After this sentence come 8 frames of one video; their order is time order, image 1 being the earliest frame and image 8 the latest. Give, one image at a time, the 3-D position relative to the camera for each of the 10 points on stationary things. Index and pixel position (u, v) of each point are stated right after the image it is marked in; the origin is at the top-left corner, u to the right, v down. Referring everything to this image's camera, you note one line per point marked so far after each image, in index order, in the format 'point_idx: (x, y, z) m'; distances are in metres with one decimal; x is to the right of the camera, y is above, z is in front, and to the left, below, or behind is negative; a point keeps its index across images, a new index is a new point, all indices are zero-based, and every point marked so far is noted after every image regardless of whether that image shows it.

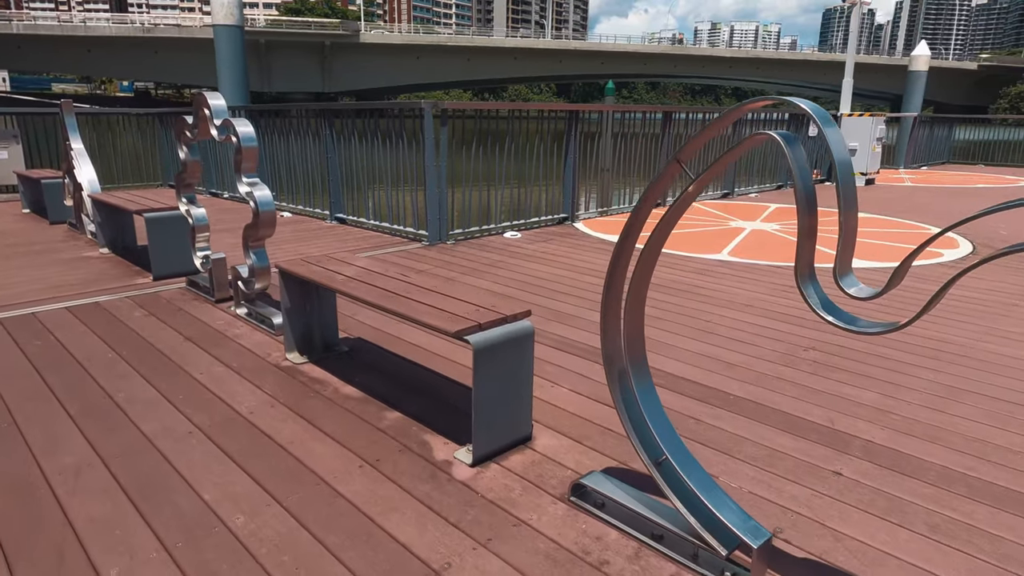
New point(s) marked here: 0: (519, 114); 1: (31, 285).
0: (+0.1, +1.8, +6.7) m
1: (-3.6, 0.0, +4.8) m
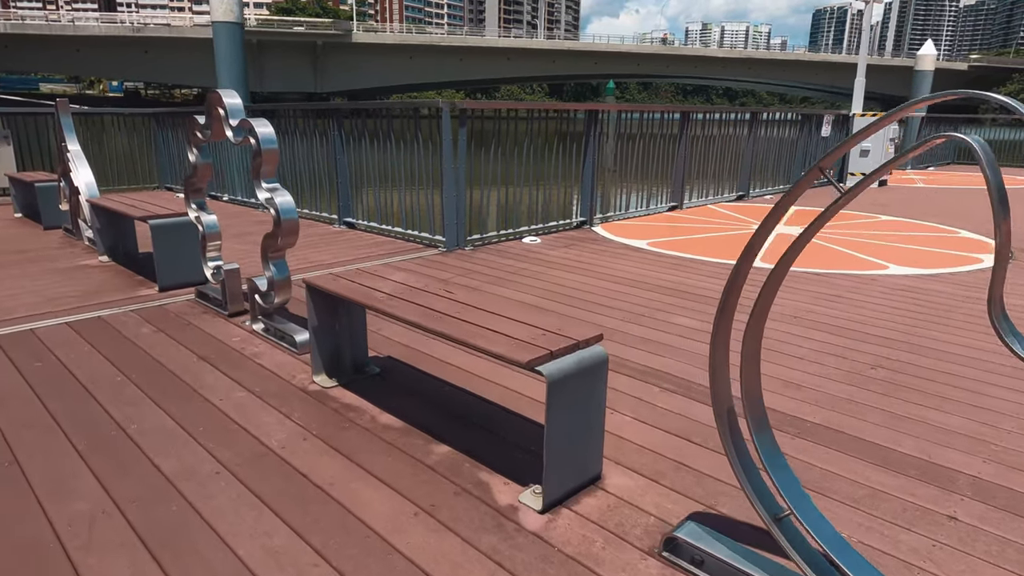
0: (+0.3, +1.7, +6.4) m
1: (-3.3, -0.1, +4.5) m
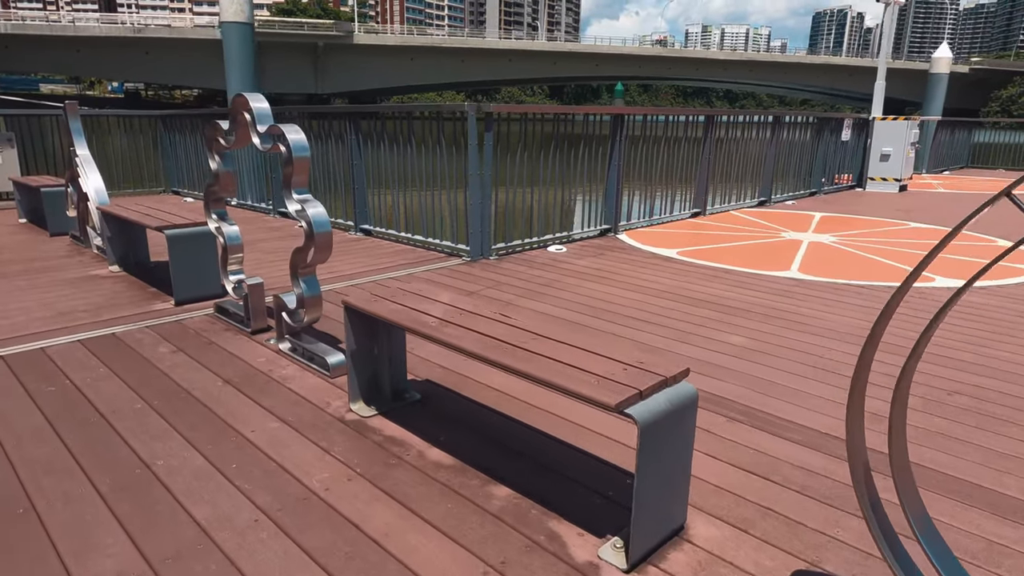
0: (+0.5, +1.6, +6.2) m
1: (-3.1, -0.1, +4.2) m
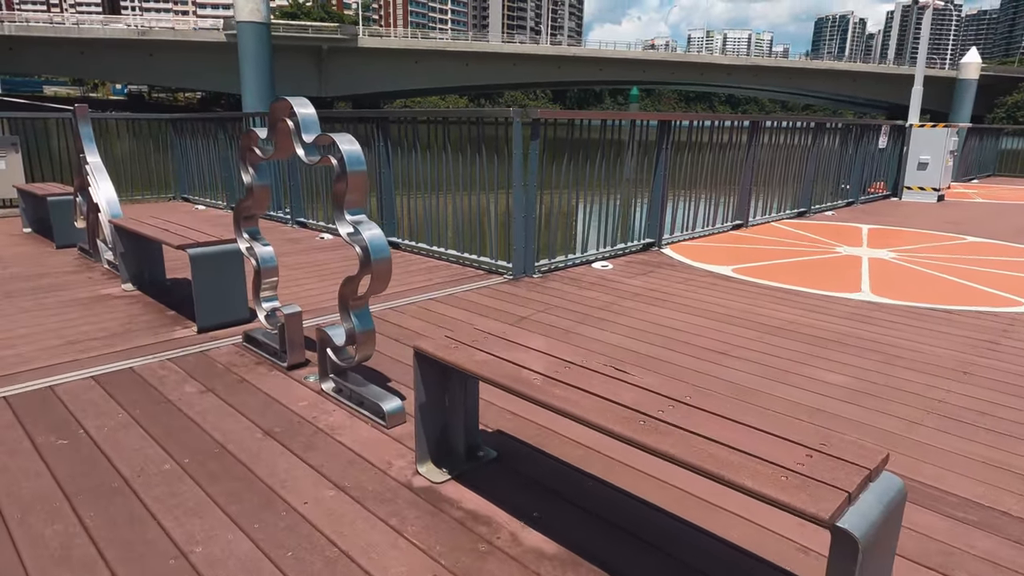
0: (+0.9, +1.4, +5.7) m
1: (-2.7, -0.3, +3.8) m
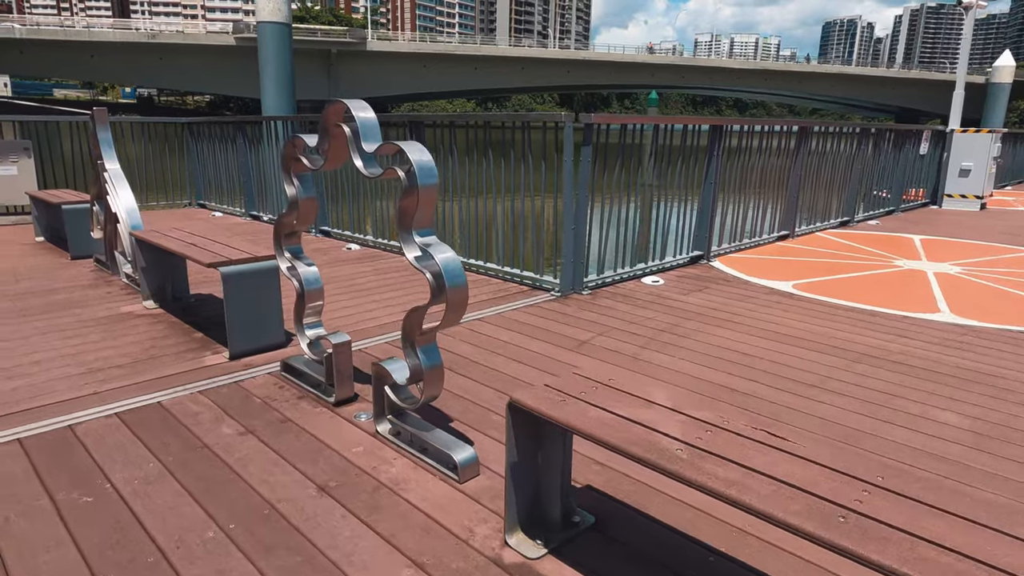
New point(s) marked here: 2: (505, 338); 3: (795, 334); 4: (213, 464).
0: (+1.3, +1.3, +5.3) m
1: (-2.4, -0.4, +3.4) m
2: (0.0, -0.3, +4.0) m
3: (+1.8, -0.3, +4.2) m
4: (-1.1, -0.7, +2.5) m
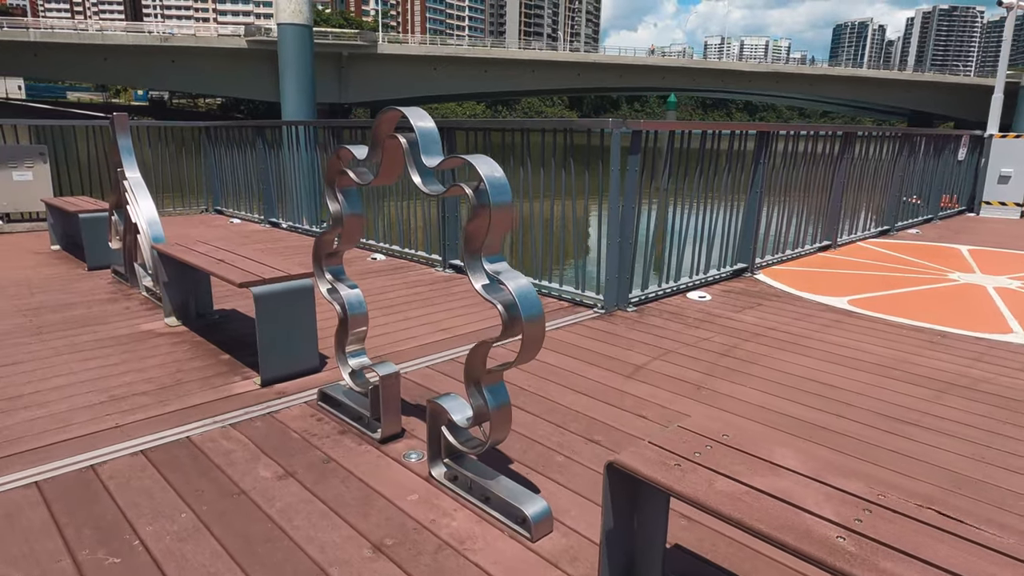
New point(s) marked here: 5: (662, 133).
0: (+1.6, +1.2, +5.0) m
1: (-2.1, -0.5, +3.2) m
2: (+0.2, -0.4, +3.7) m
3: (+2.1, -0.4, +3.9) m
4: (-0.9, -0.8, +2.2) m
5: (+1.1, +1.1, +4.6) m
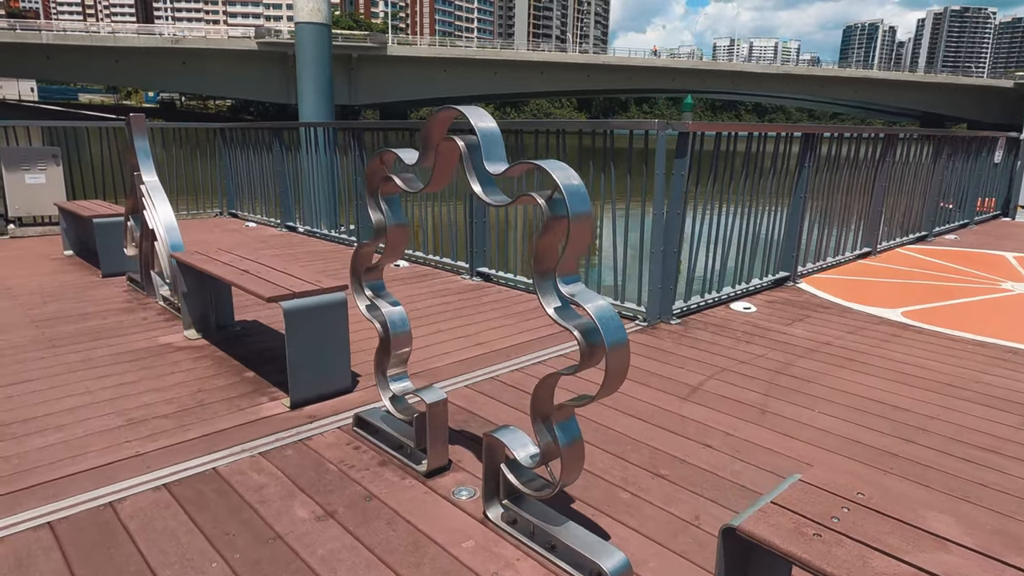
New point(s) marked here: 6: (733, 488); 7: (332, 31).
0: (+1.8, +1.1, +4.8) m
1: (-1.9, -0.6, +3.0) m
2: (+0.5, -0.5, +3.4) m
3: (+2.3, -0.5, +3.6) m
4: (-0.7, -0.8, +2.0) m
5: (+1.3, +1.0, +4.4) m
6: (+0.8, -0.8, +2.5) m
7: (-2.6, +3.6, +9.2) m
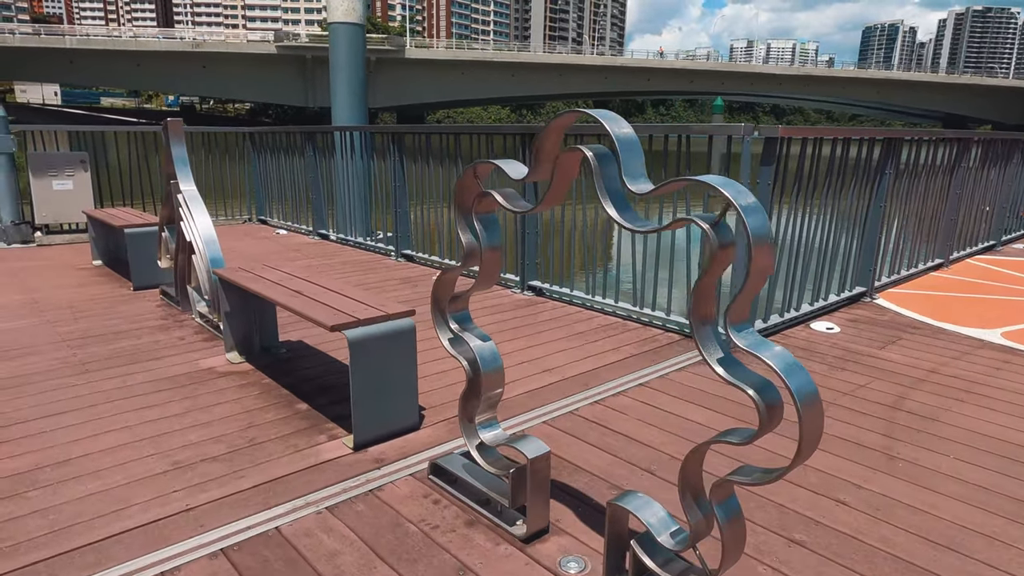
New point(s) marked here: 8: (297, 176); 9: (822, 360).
0: (+2.2, +1.0, +4.4) m
1: (-1.5, -0.7, +2.6) m
2: (+0.9, -0.6, +3.0) m
3: (+2.7, -0.6, +3.2) m
4: (-0.3, -0.9, +1.6) m
5: (+1.7, +0.9, +4.0) m
6: (+1.2, -0.9, +2.1) m
7: (-2.0, +3.5, +8.9) m
8: (-2.7, +1.4, +8.1) m
9: (+1.8, -0.4, +3.9) m
